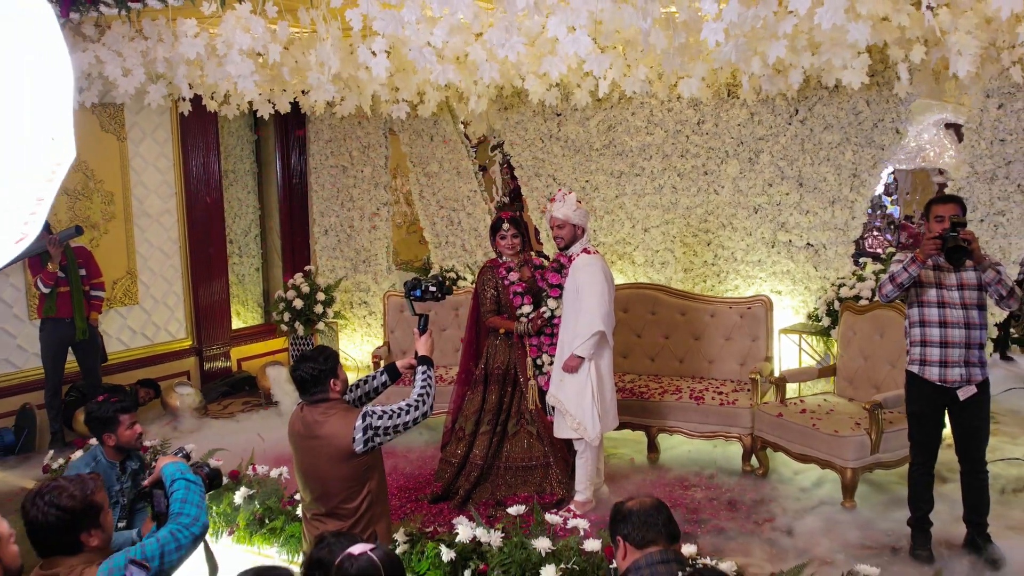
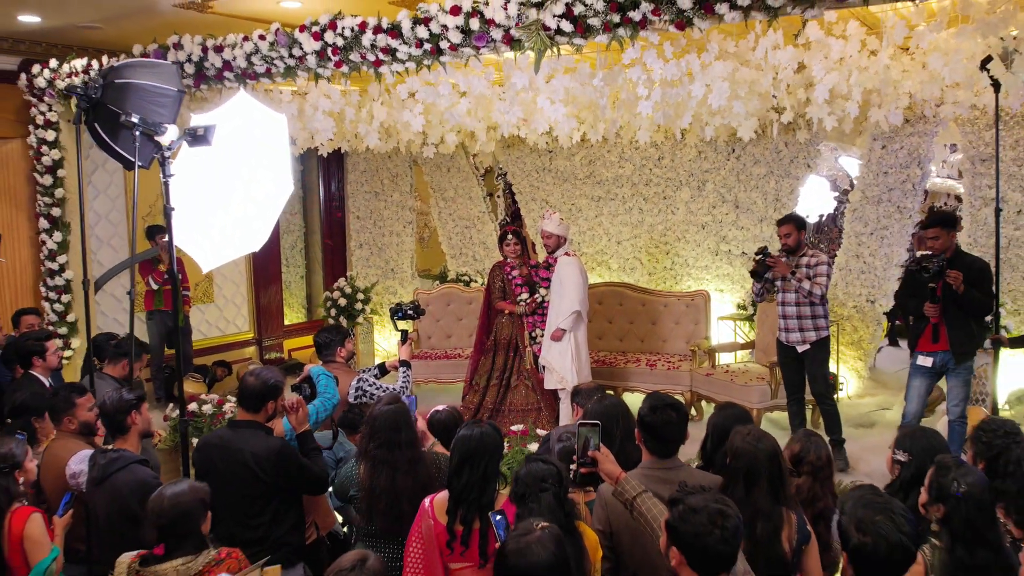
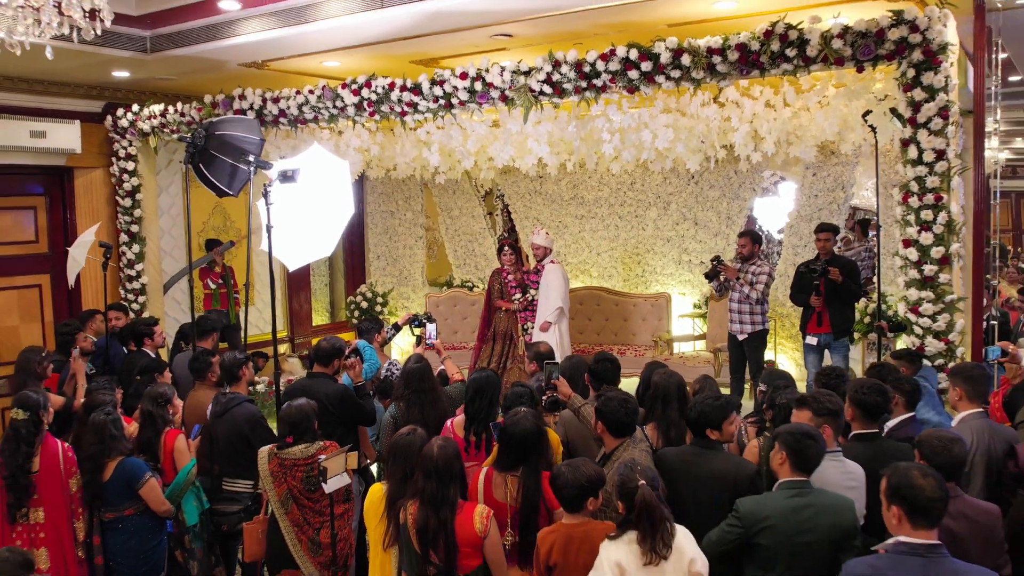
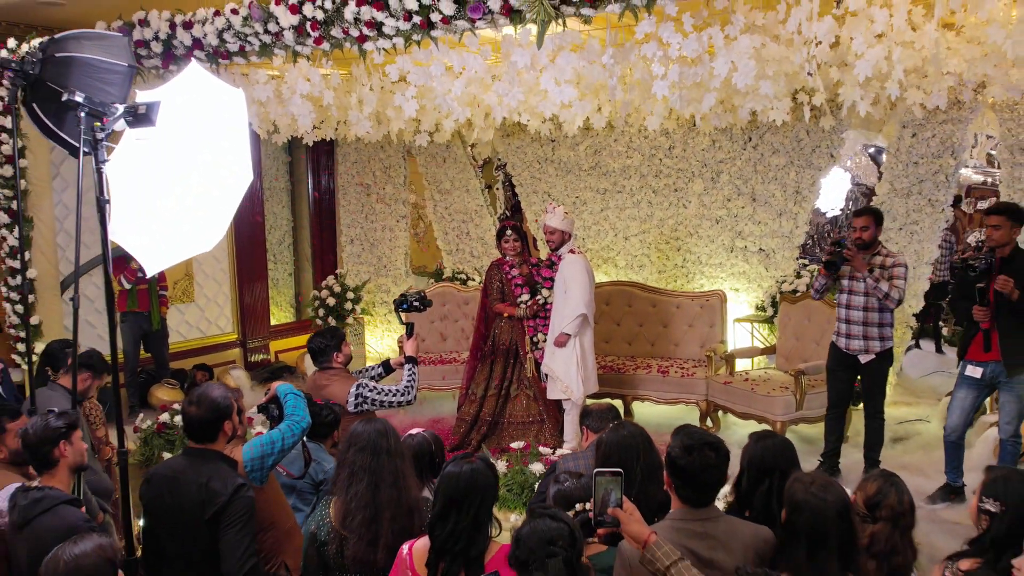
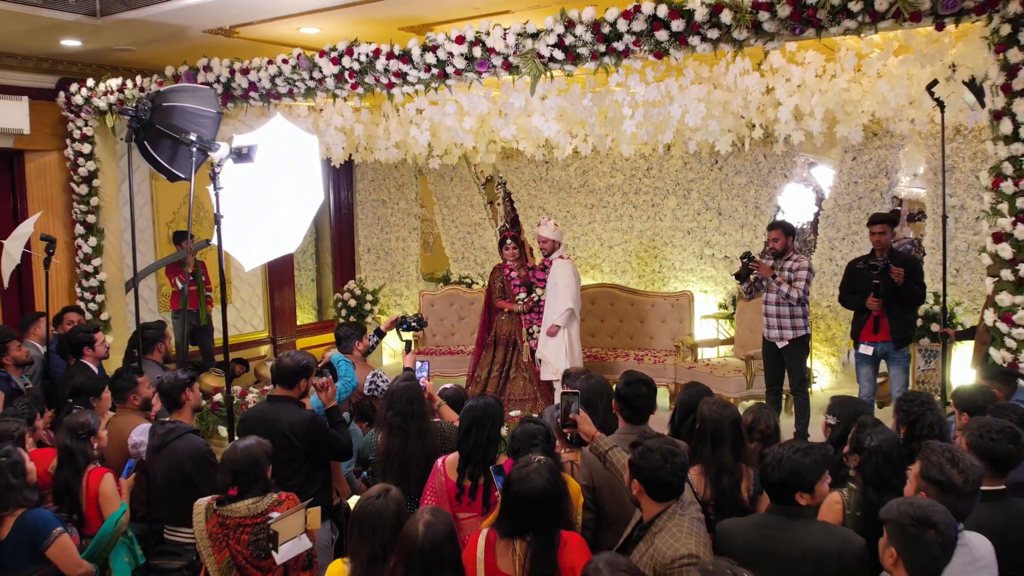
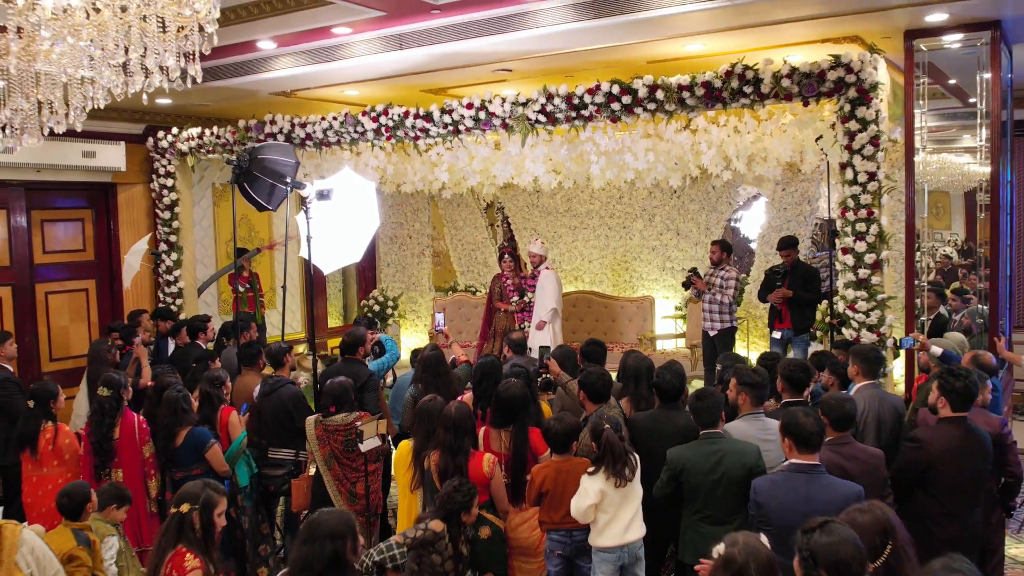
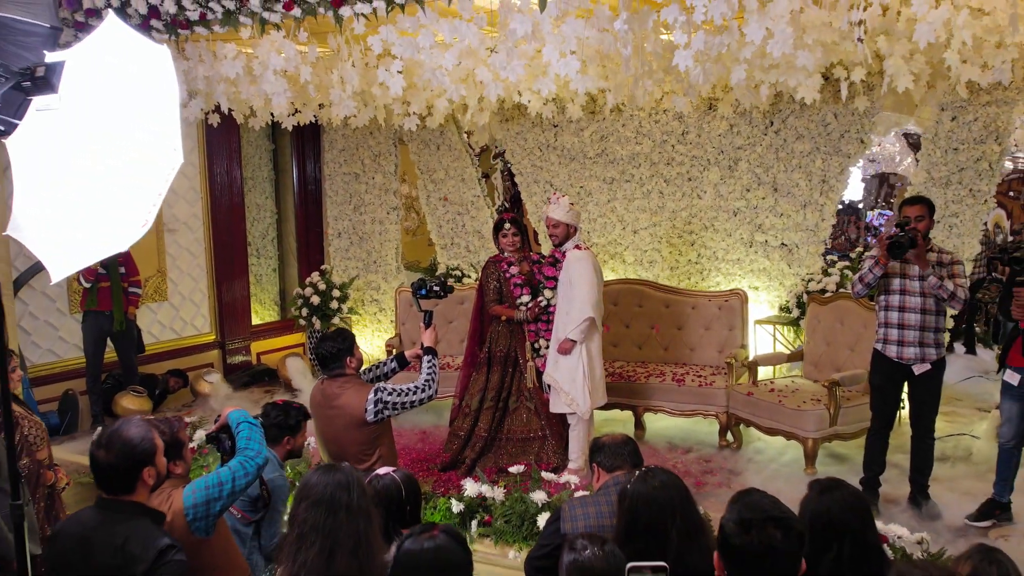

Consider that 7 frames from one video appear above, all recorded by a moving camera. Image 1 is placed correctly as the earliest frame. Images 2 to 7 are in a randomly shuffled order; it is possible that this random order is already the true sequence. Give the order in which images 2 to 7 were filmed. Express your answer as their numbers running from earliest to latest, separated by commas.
7, 4, 2, 5, 3, 6
